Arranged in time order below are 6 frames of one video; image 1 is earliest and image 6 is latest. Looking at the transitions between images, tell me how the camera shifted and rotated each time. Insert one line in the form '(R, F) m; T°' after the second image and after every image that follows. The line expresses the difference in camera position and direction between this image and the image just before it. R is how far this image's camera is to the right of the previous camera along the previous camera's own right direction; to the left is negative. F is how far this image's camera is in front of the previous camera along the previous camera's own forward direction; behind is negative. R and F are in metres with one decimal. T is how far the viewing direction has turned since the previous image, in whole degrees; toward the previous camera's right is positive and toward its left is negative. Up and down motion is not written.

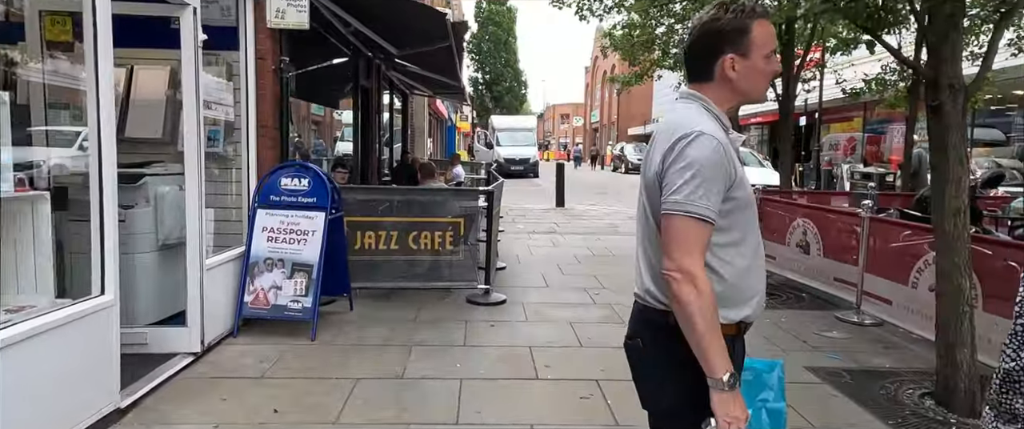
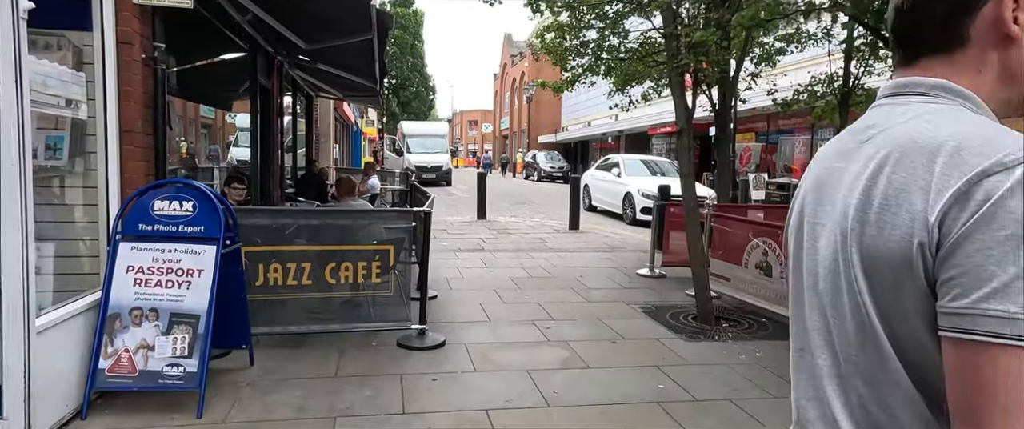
(-0.2, +0.9) m; +8°
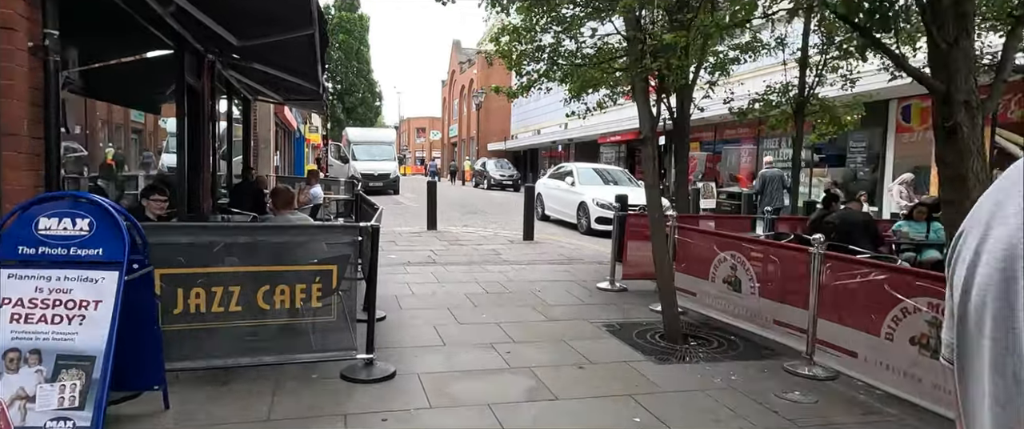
(-0.1, +0.4) m; +5°
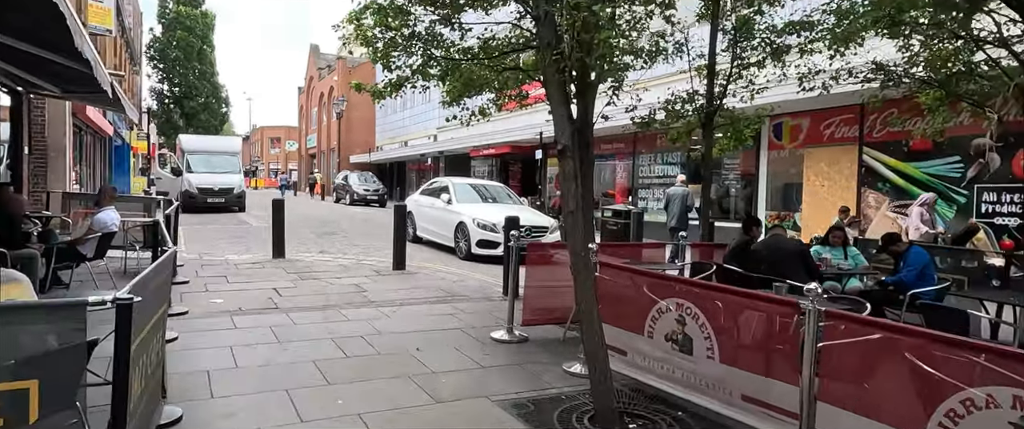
(0.0, +1.7) m; +12°
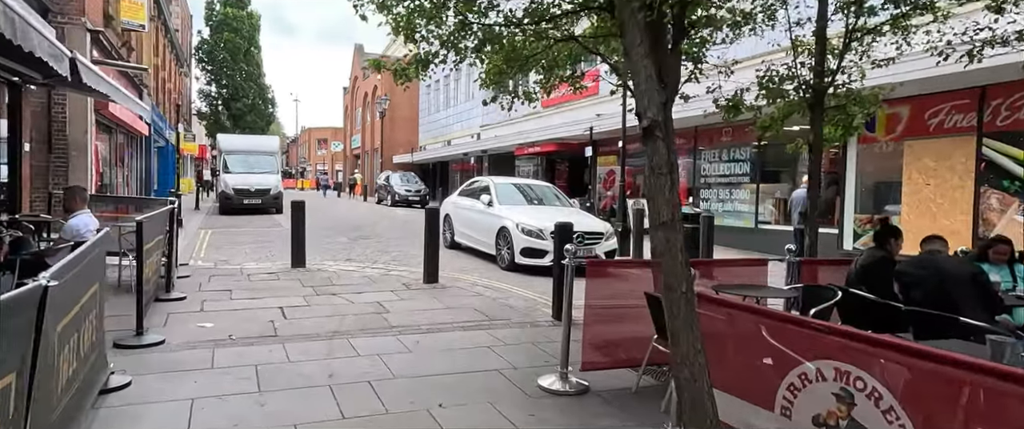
(-0.1, +1.5) m; -4°
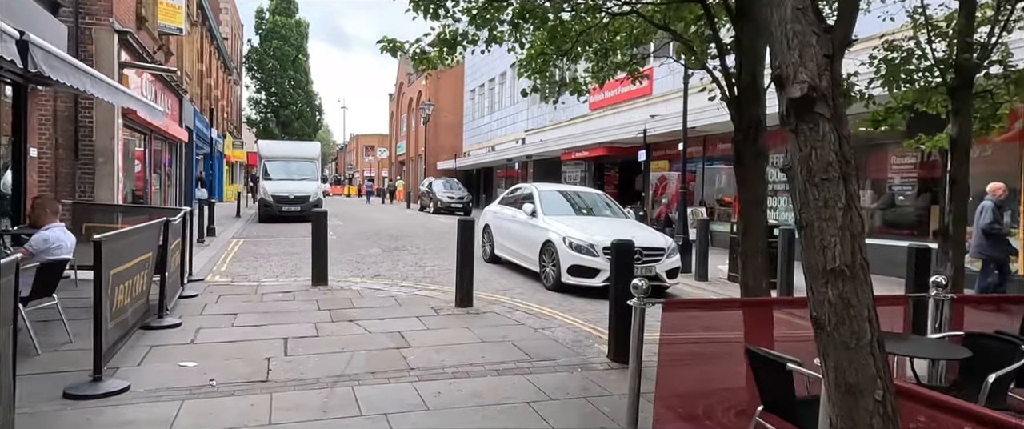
(0.0, +1.3) m; -4°
